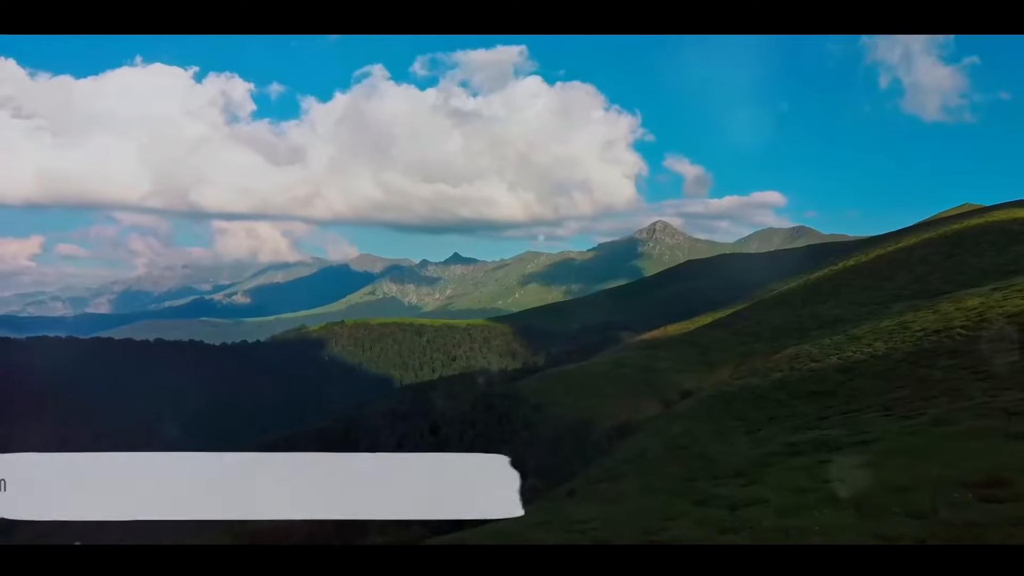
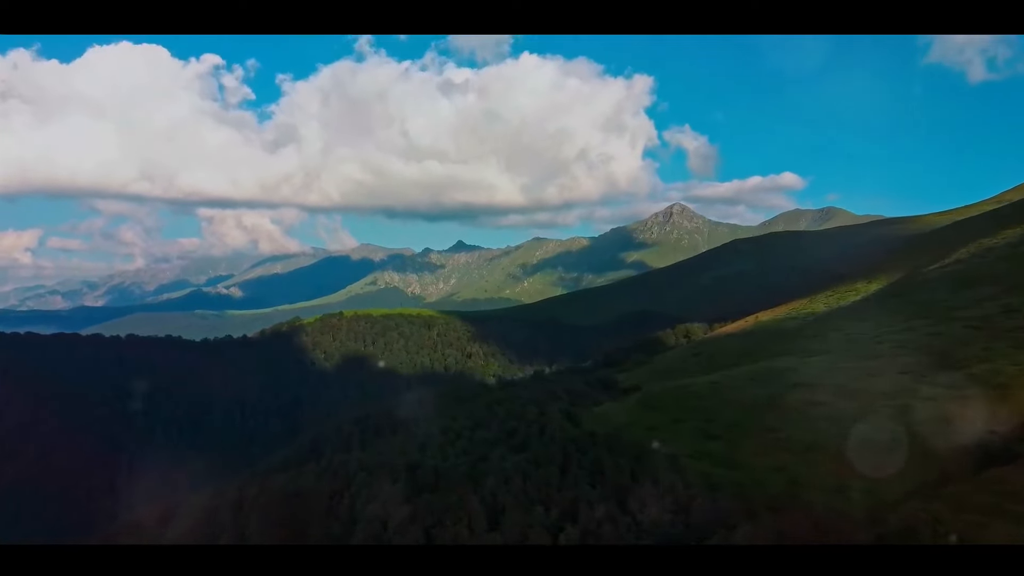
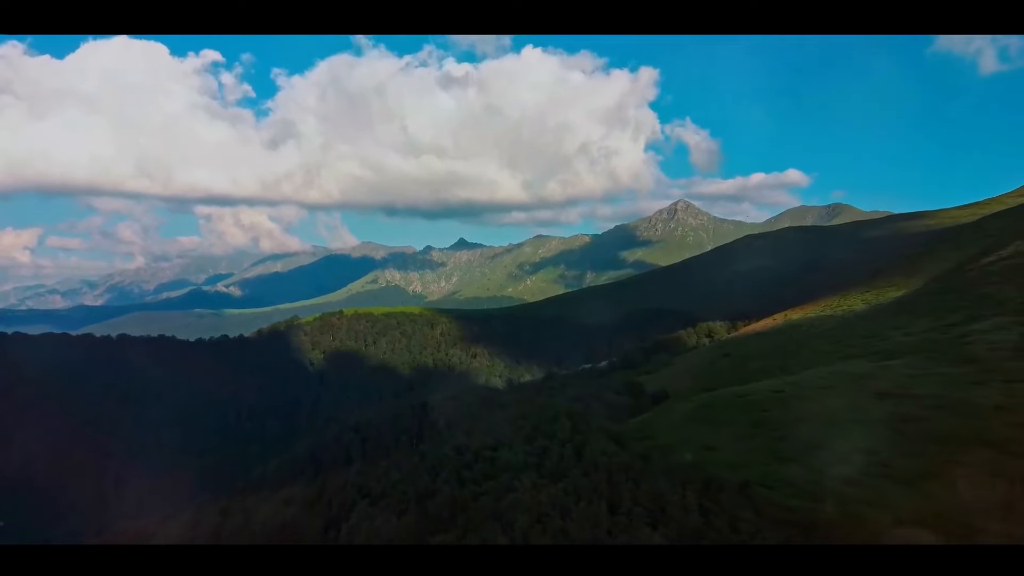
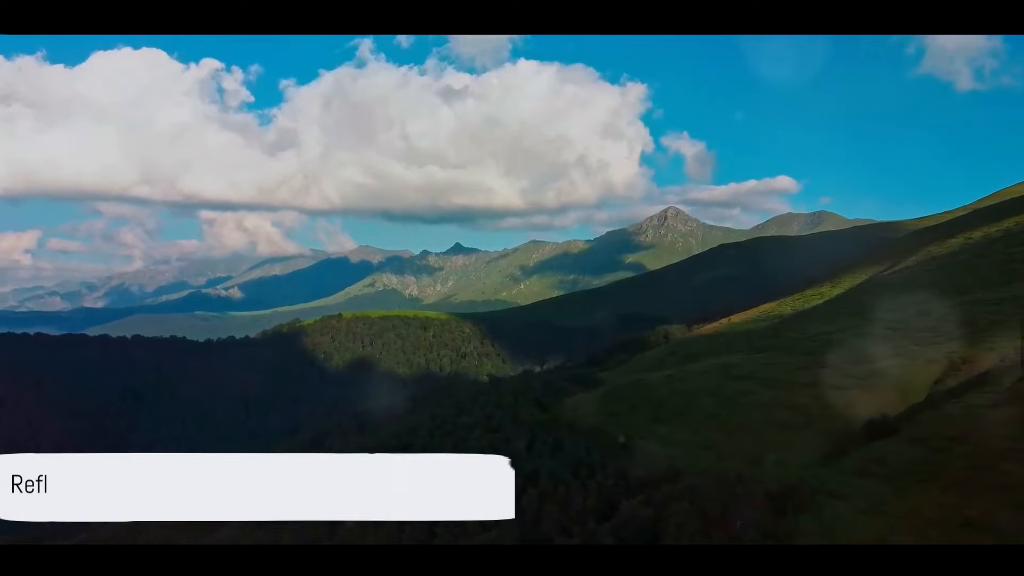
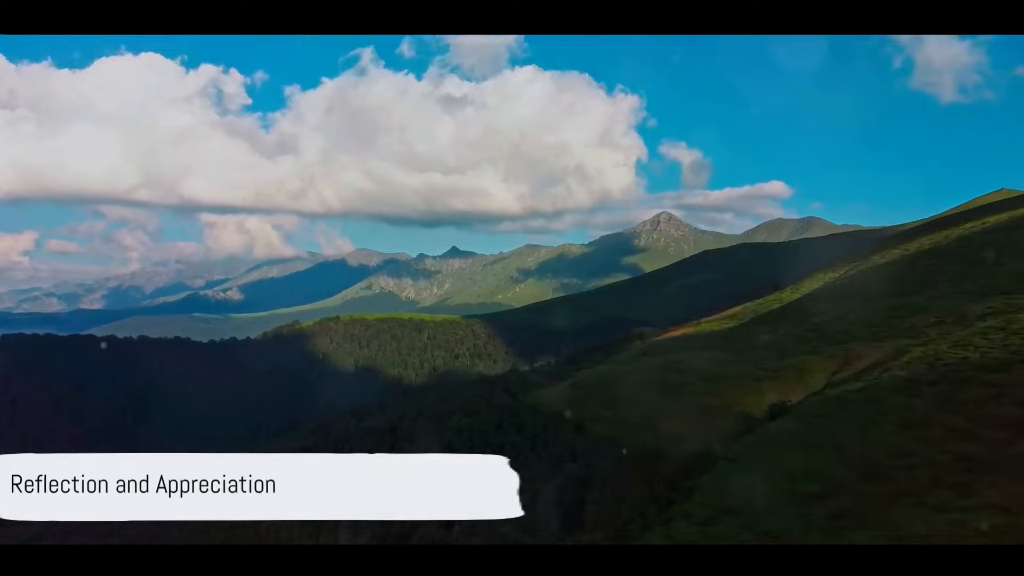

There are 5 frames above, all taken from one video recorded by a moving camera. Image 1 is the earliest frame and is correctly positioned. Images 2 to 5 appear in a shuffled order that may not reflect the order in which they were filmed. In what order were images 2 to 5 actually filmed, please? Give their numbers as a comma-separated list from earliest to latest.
5, 4, 2, 3
